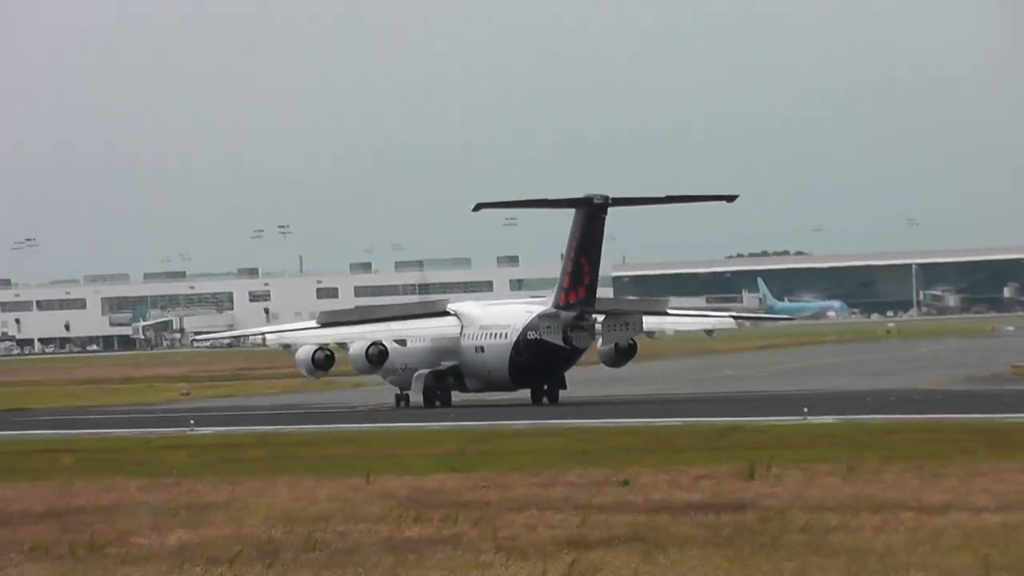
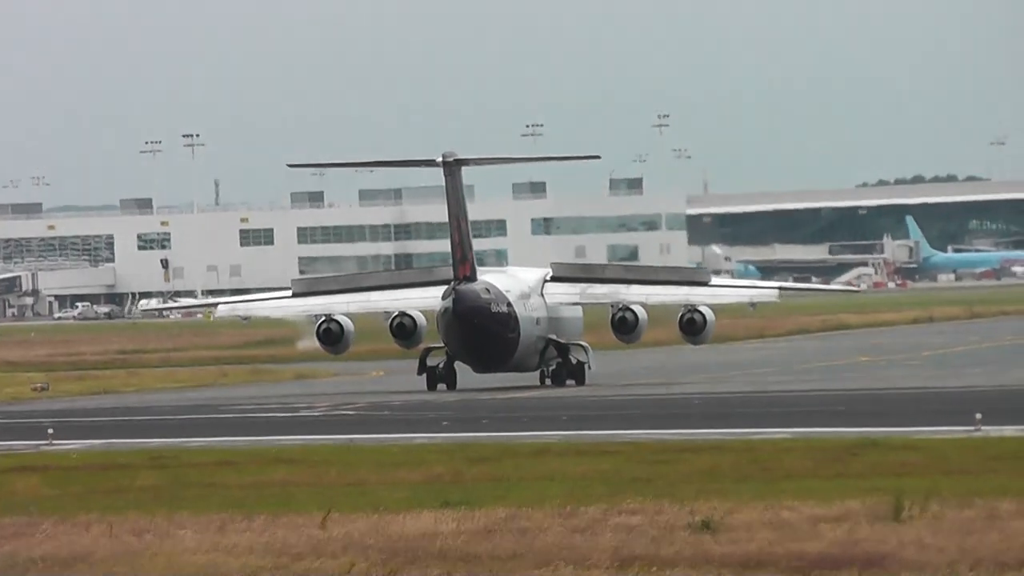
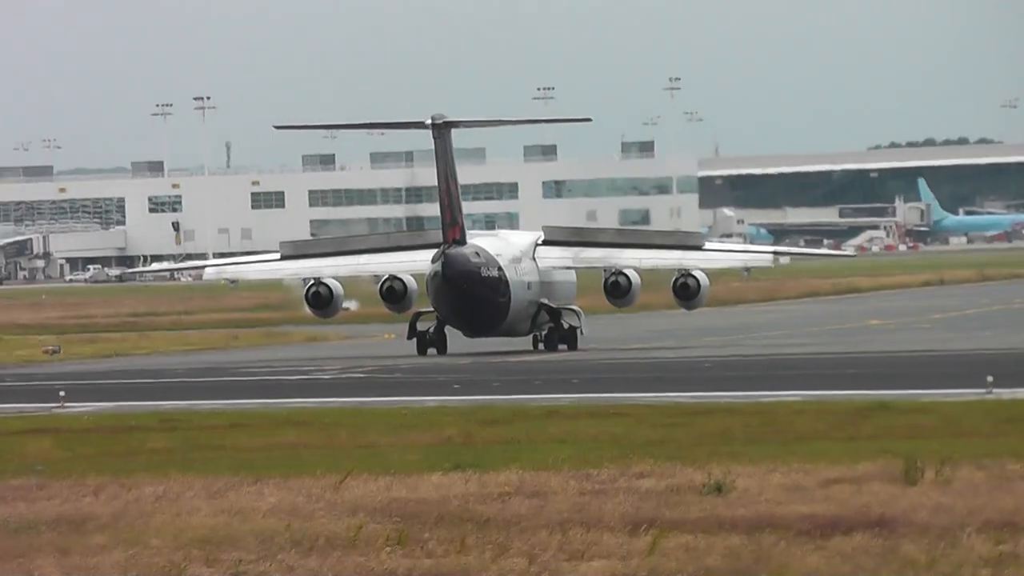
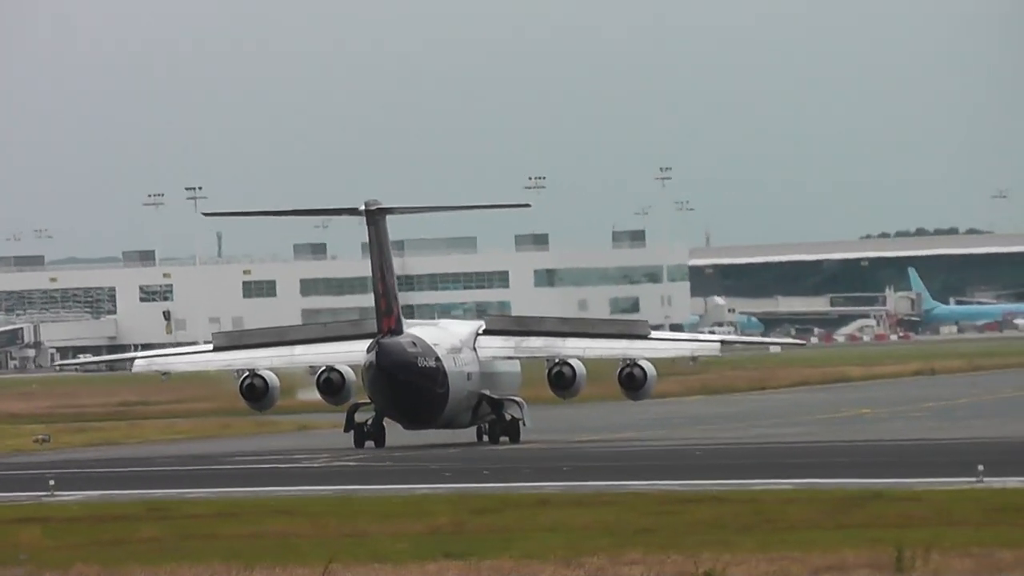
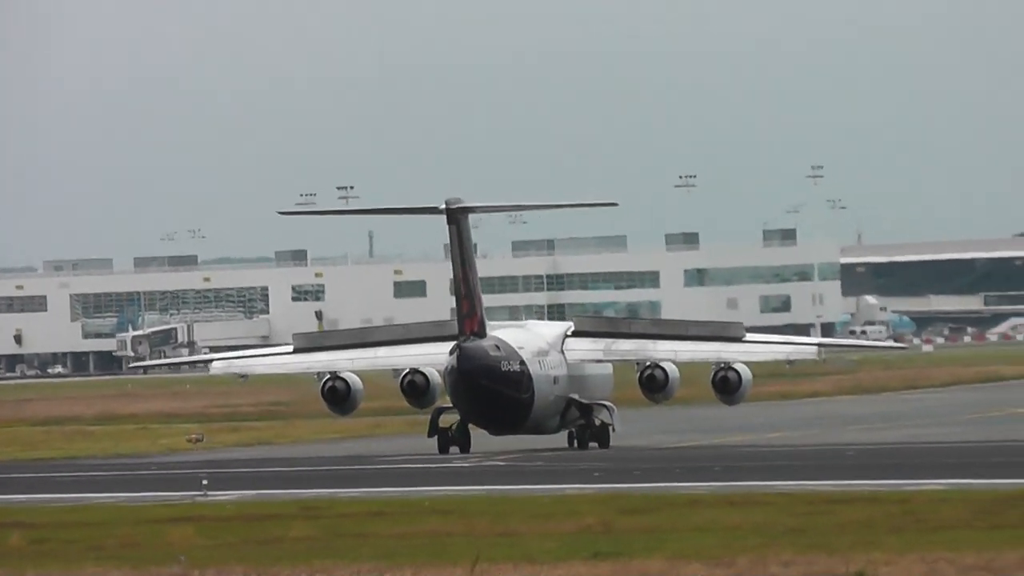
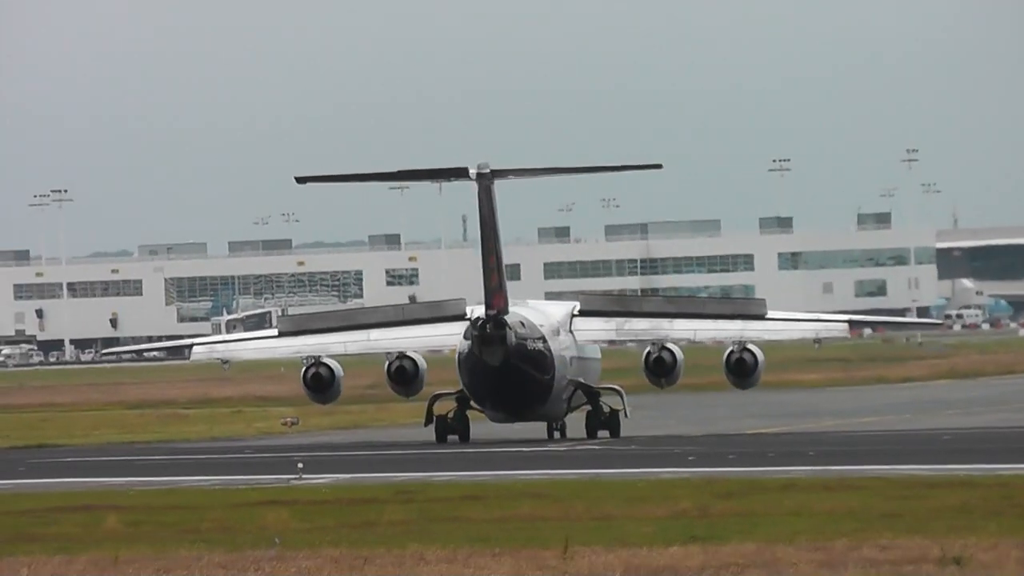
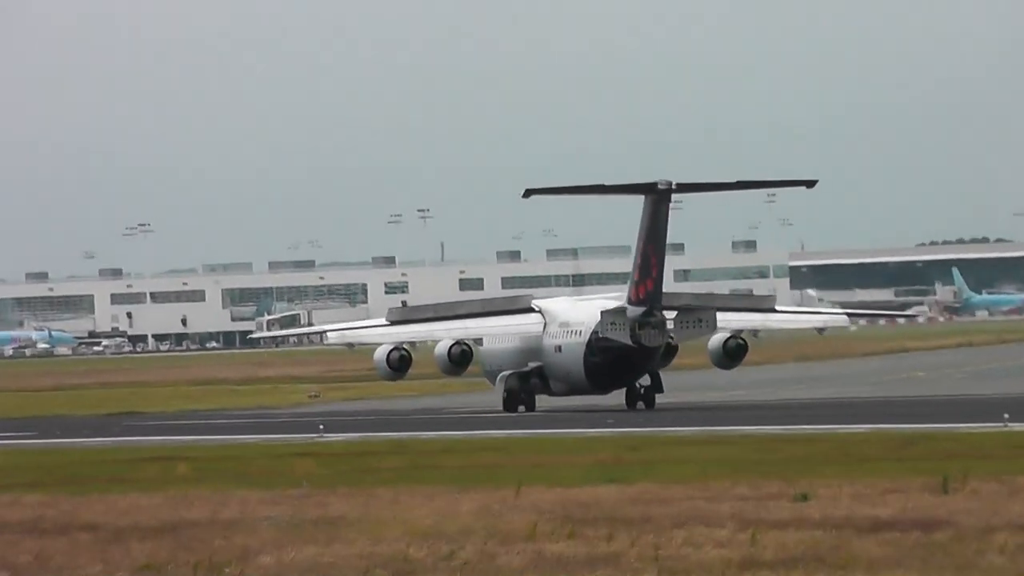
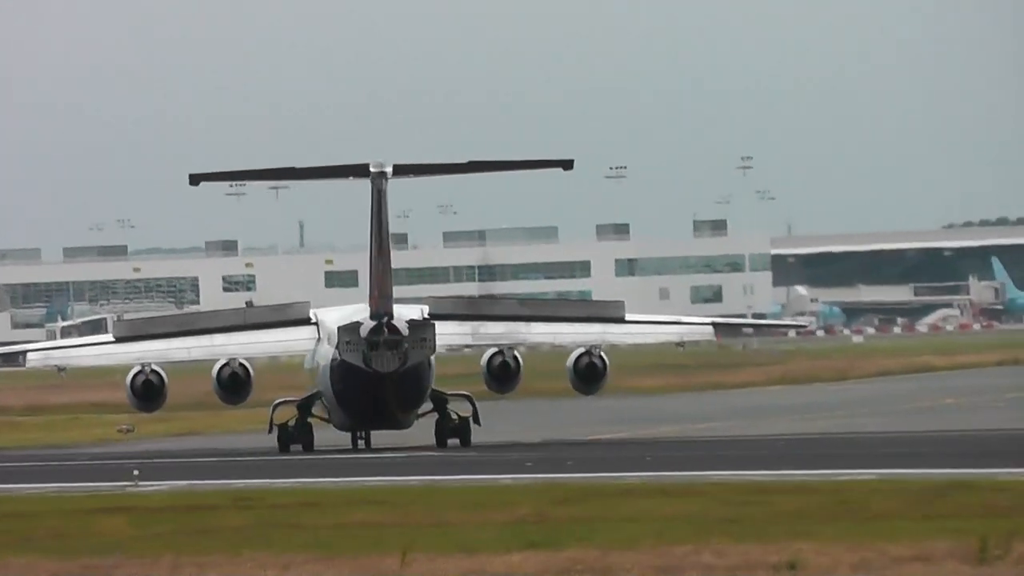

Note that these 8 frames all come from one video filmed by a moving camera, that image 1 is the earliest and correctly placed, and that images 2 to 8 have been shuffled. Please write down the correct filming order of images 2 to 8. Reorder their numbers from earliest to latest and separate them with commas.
7, 8, 6, 5, 4, 3, 2
